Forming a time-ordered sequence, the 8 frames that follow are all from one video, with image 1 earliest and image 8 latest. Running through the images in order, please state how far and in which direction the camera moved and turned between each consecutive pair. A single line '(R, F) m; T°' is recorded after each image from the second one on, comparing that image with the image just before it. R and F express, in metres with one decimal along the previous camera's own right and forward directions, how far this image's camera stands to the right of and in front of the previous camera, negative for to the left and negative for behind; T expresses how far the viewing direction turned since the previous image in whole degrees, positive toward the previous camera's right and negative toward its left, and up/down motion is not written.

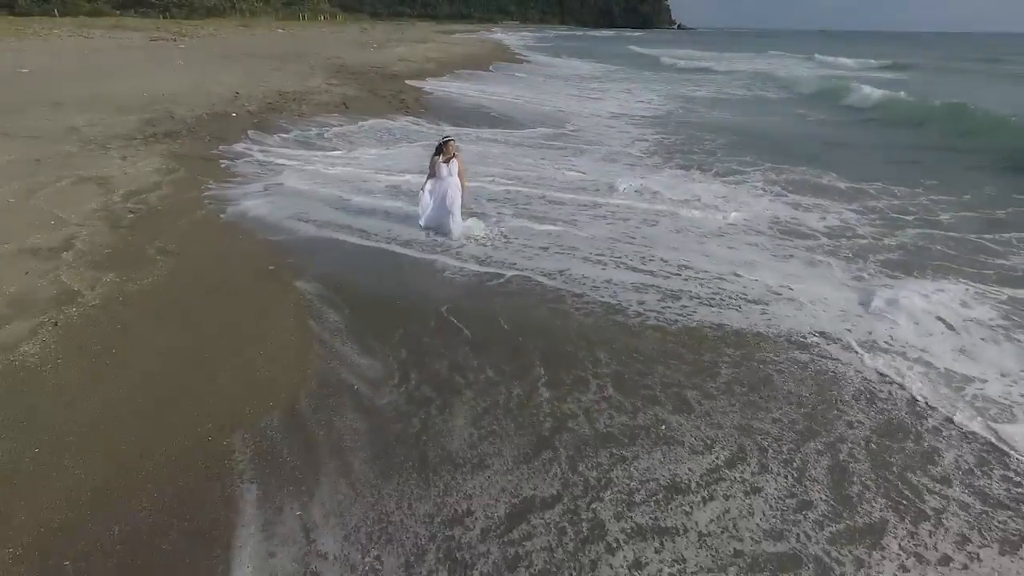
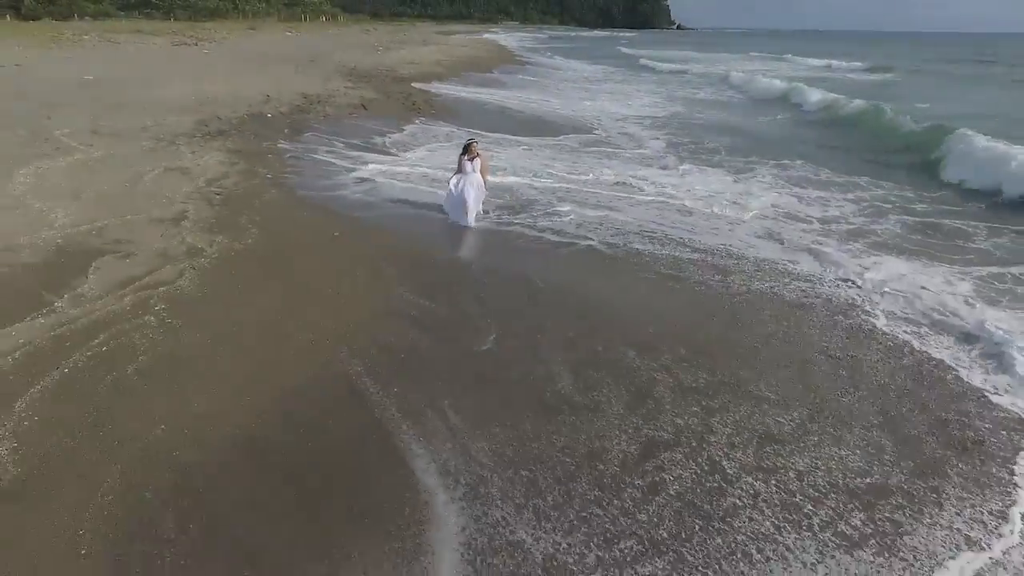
(-0.5, -0.5) m; 0°
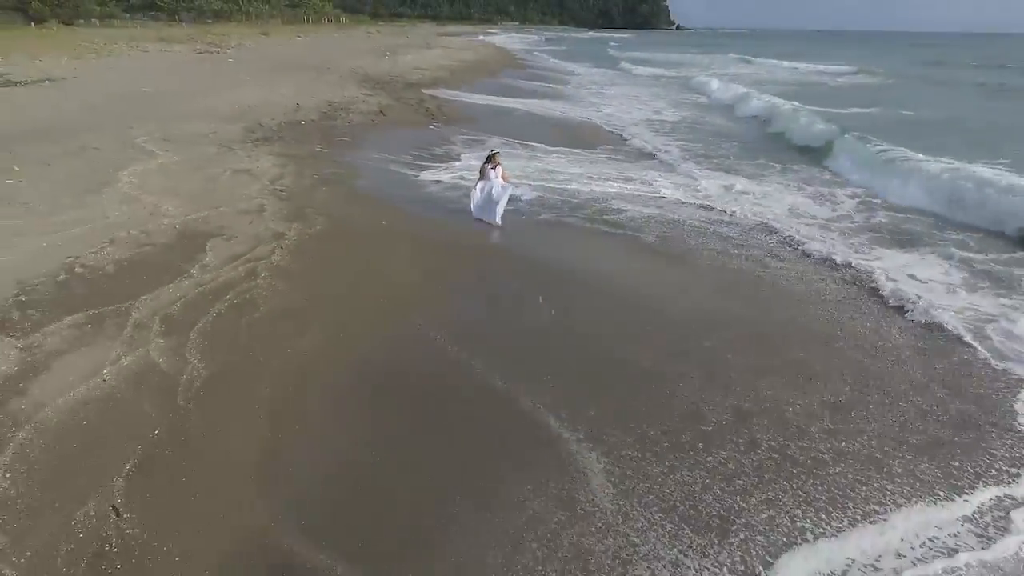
(-0.2, -1.1) m; 0°
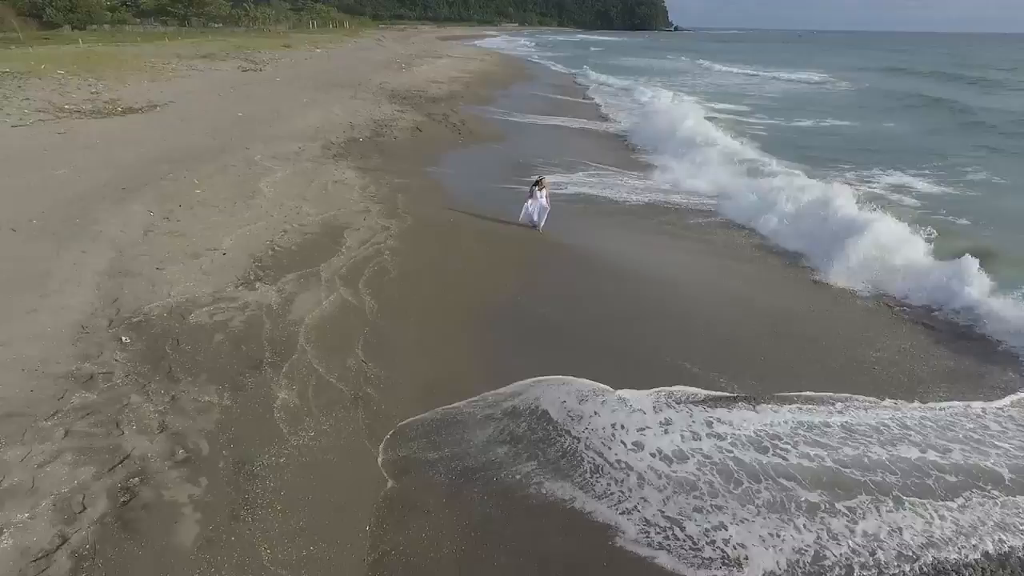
(-0.4, -2.5) m; 0°
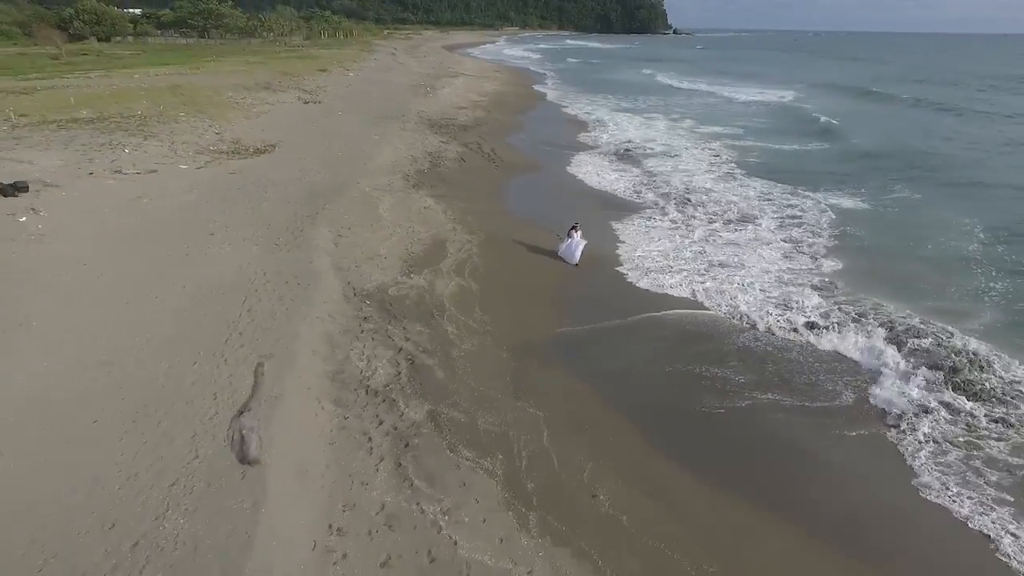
(-0.8, -4.4) m; 0°
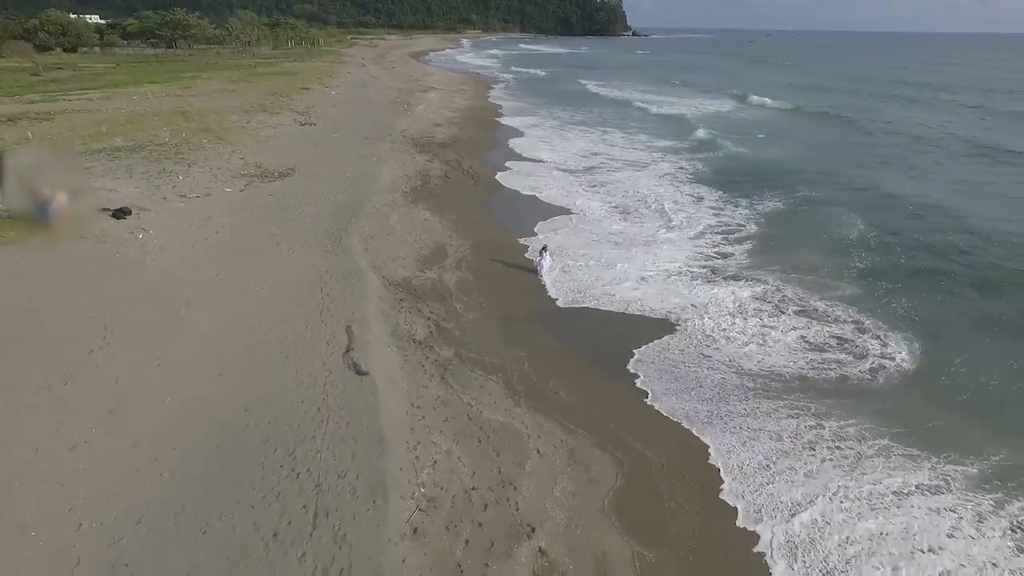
(-0.4, -4.1) m; +3°
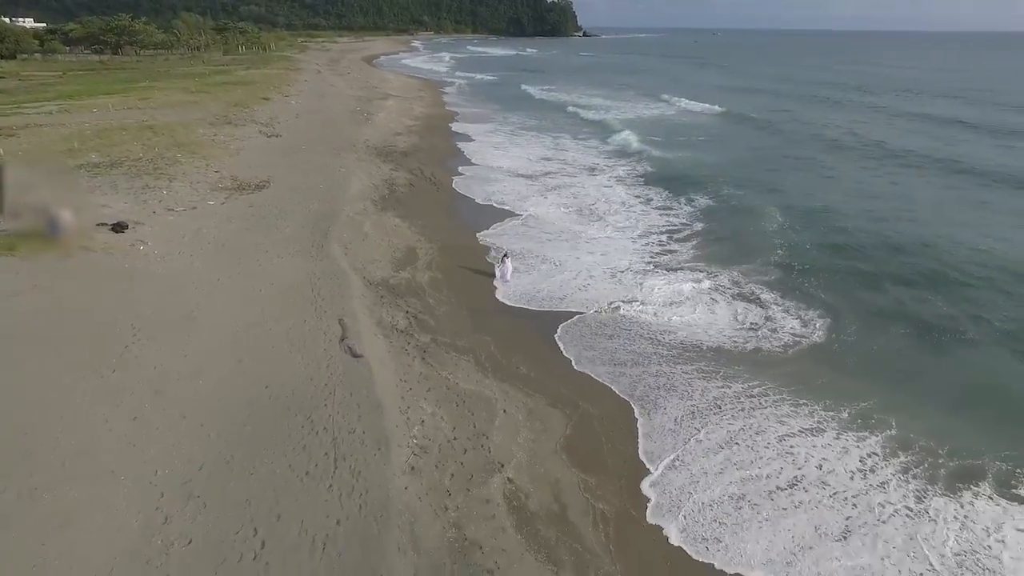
(-0.1, -2.1) m; +4°
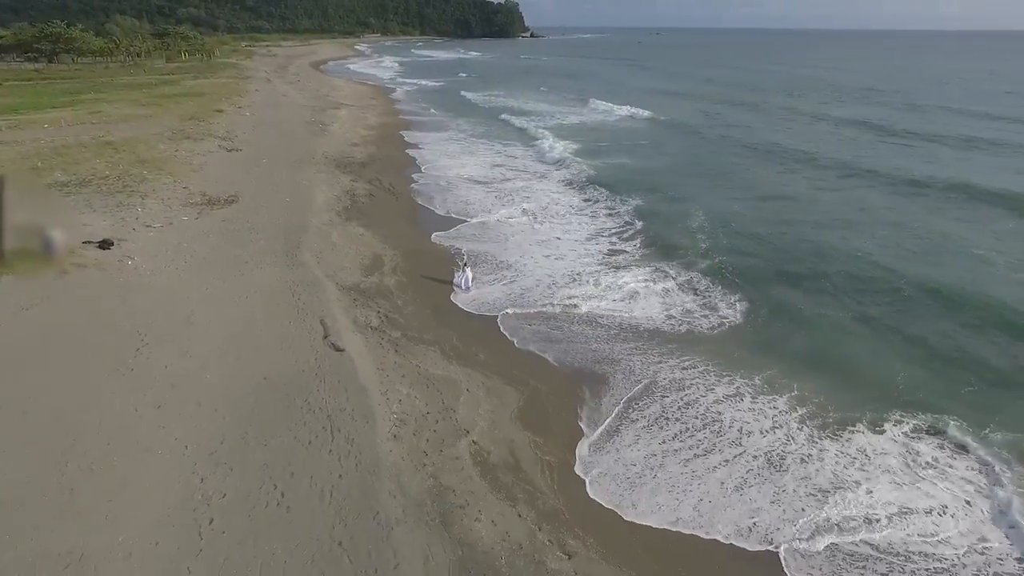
(0.0, -2.2) m; +4°
